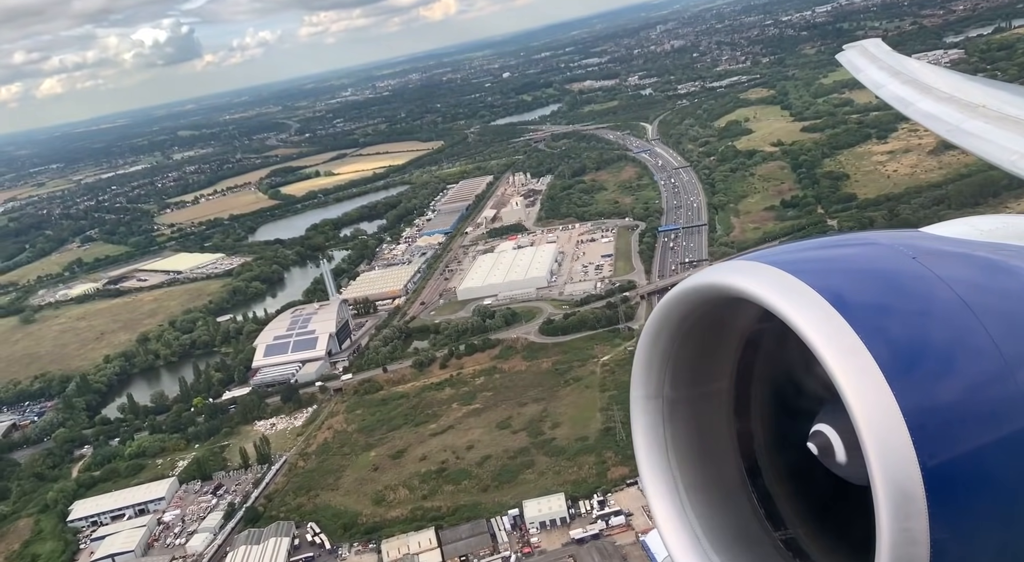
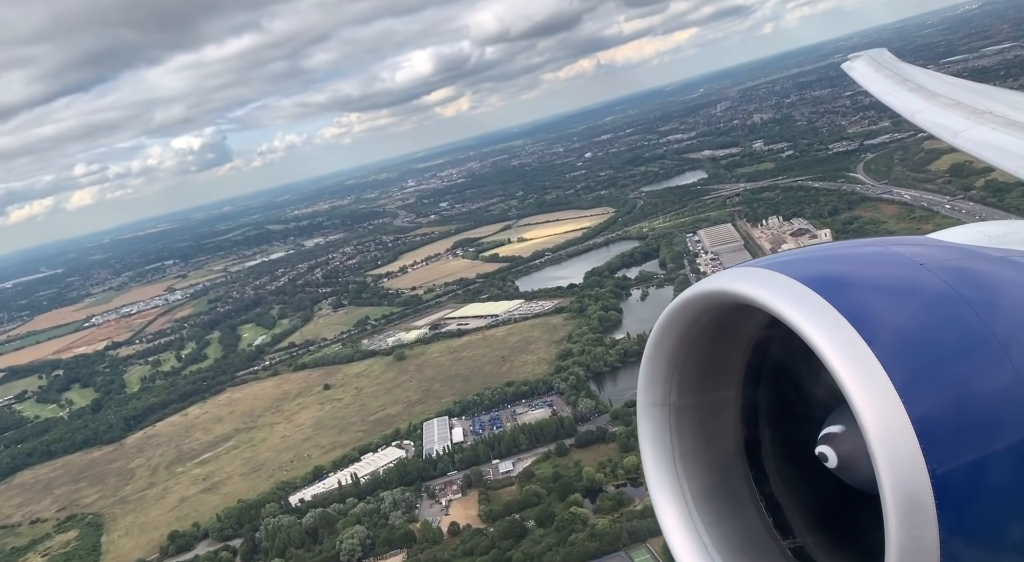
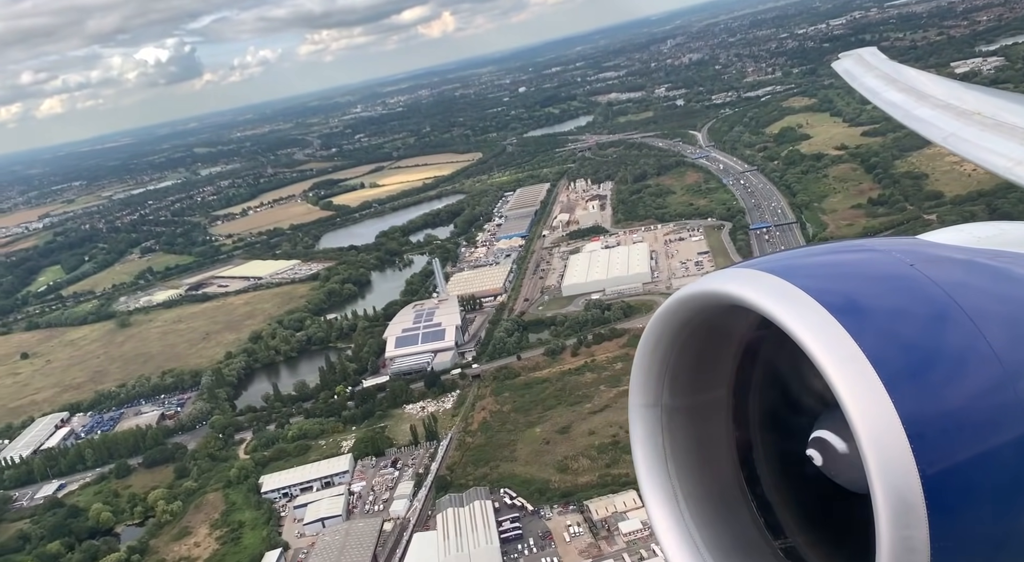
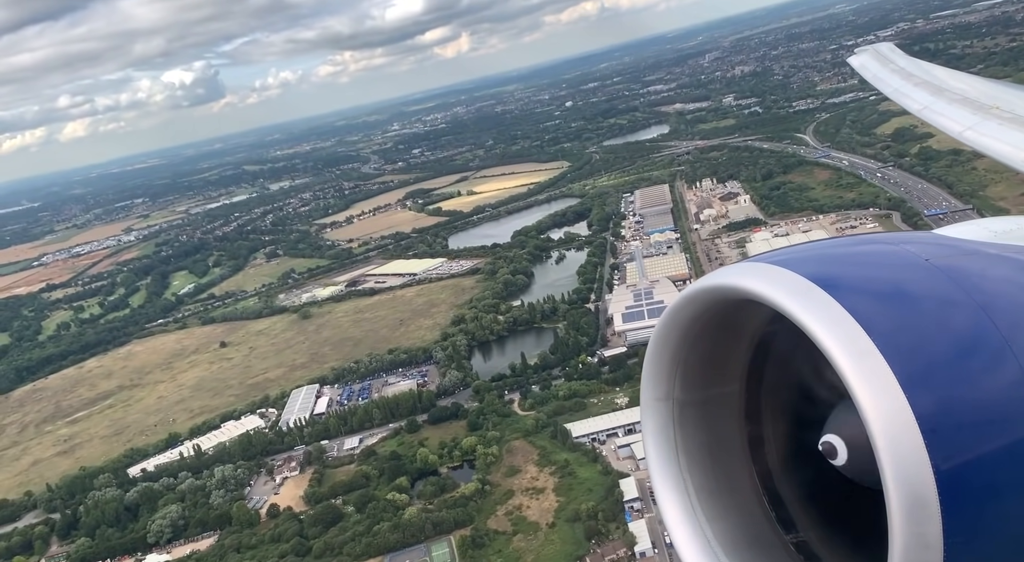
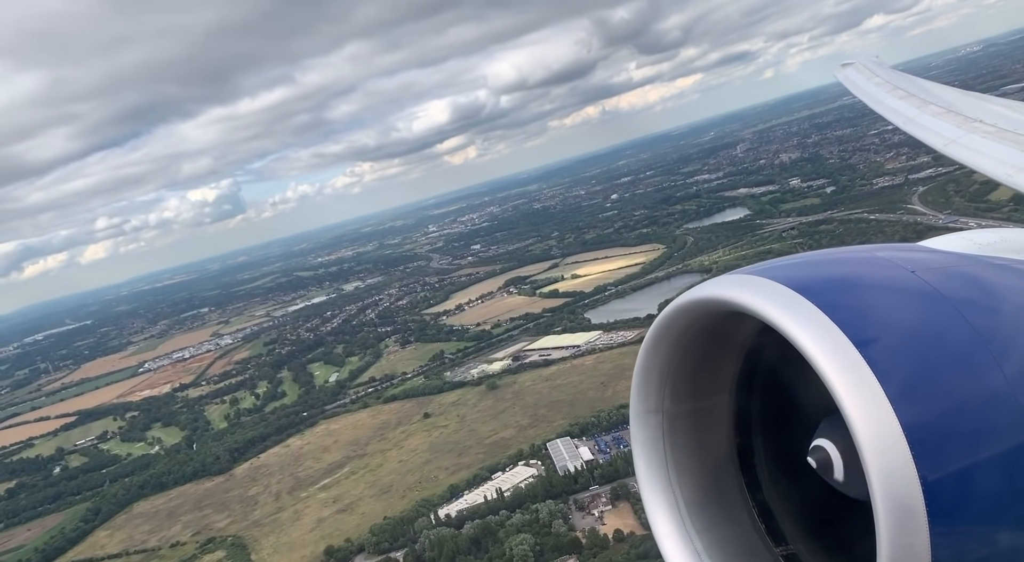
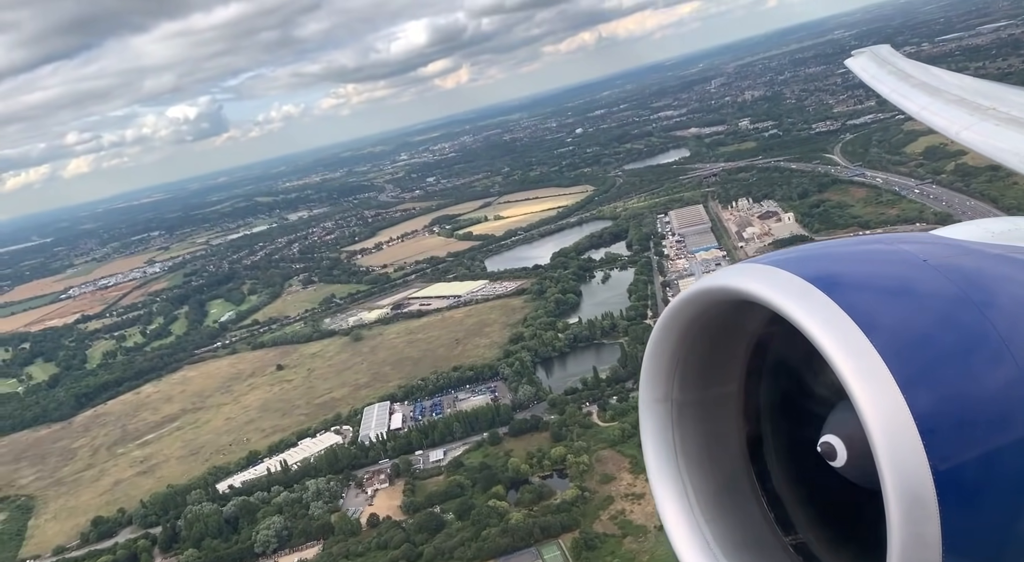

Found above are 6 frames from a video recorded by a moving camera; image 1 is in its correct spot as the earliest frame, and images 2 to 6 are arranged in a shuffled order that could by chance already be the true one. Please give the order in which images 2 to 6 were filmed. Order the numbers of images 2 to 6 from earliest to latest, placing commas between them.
3, 4, 6, 2, 5
